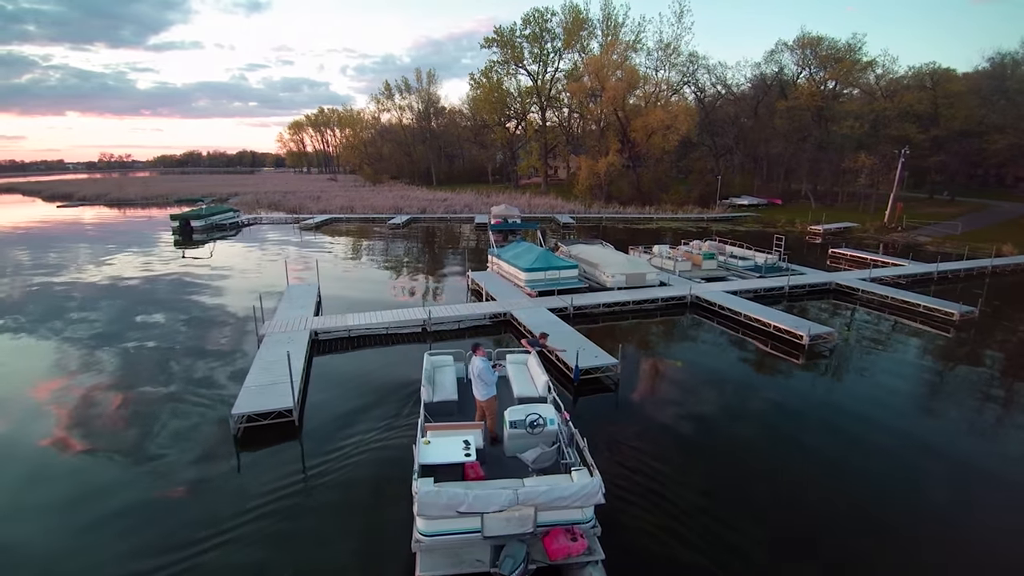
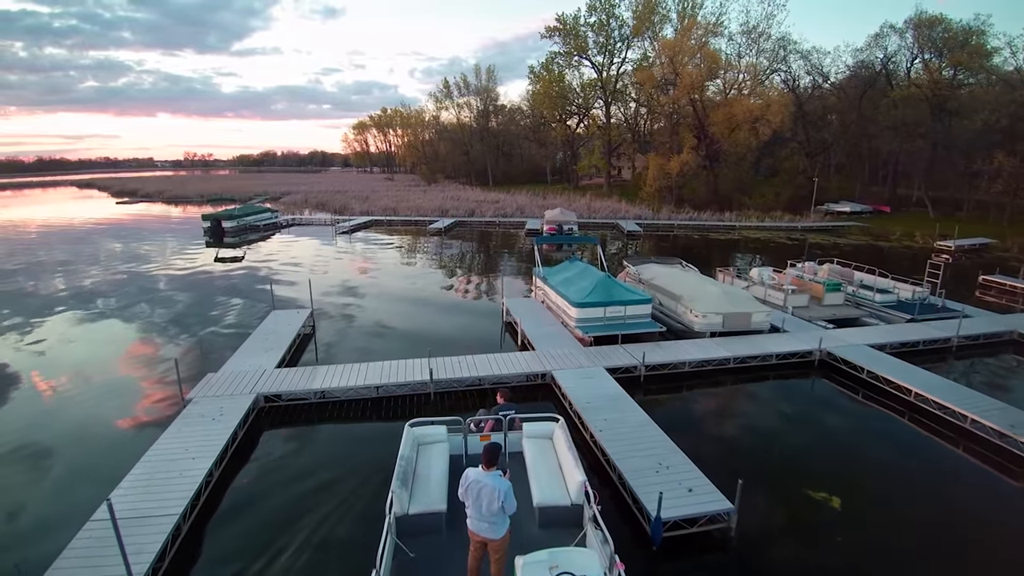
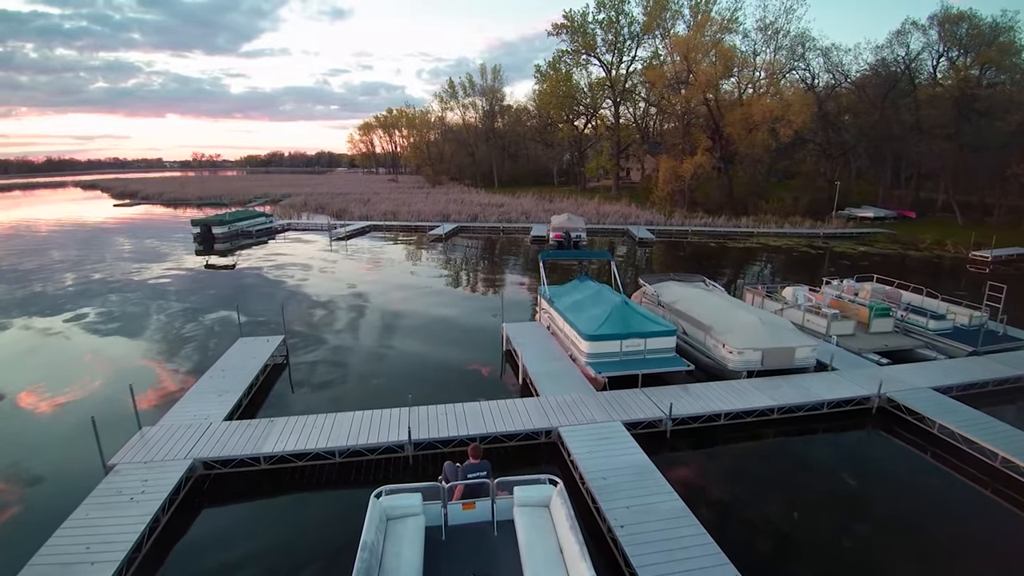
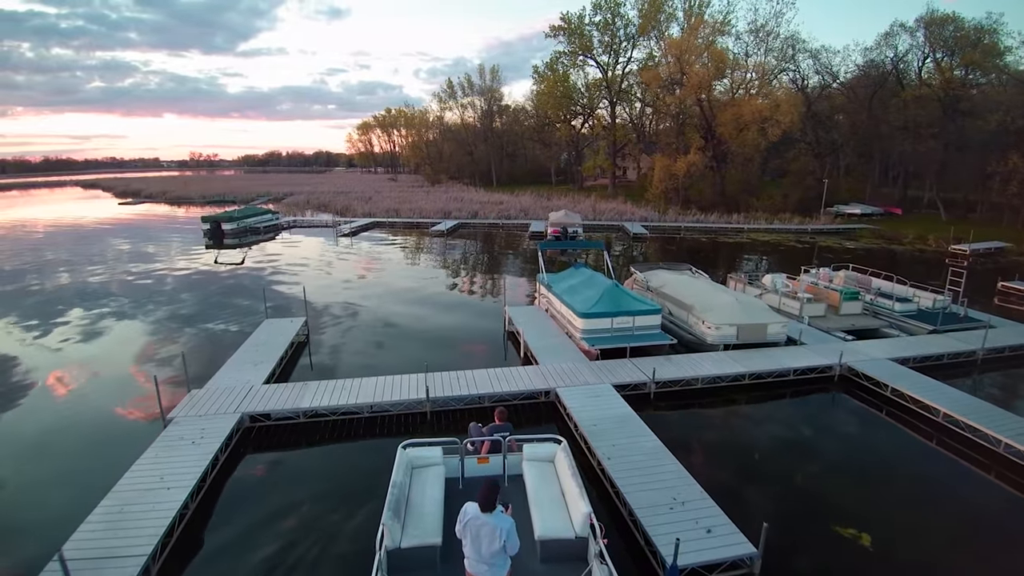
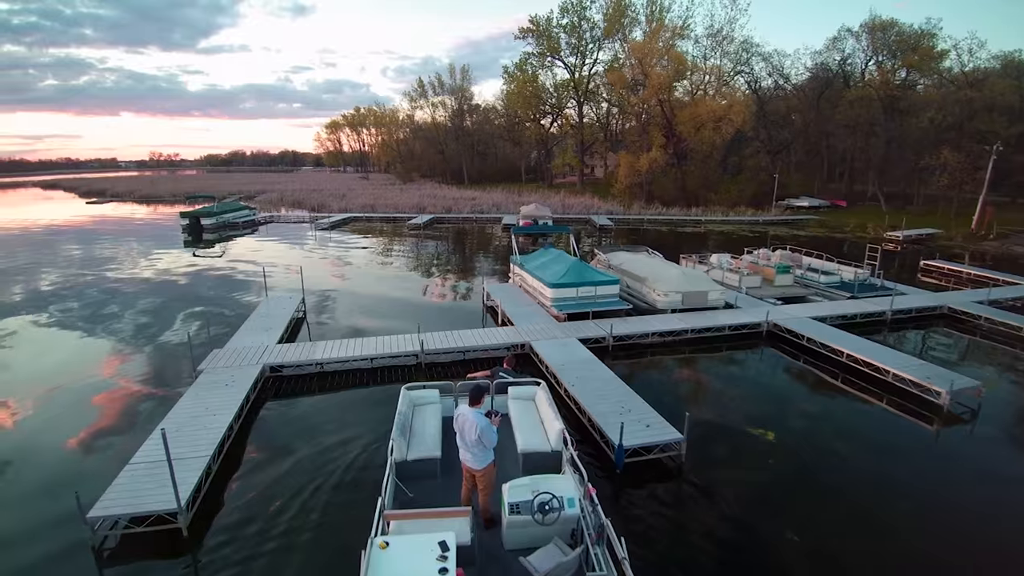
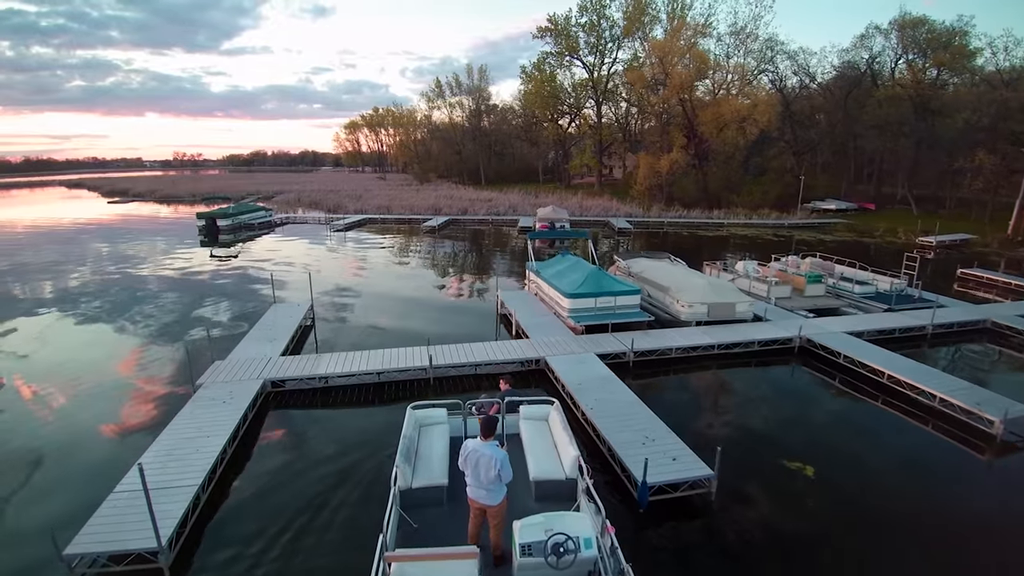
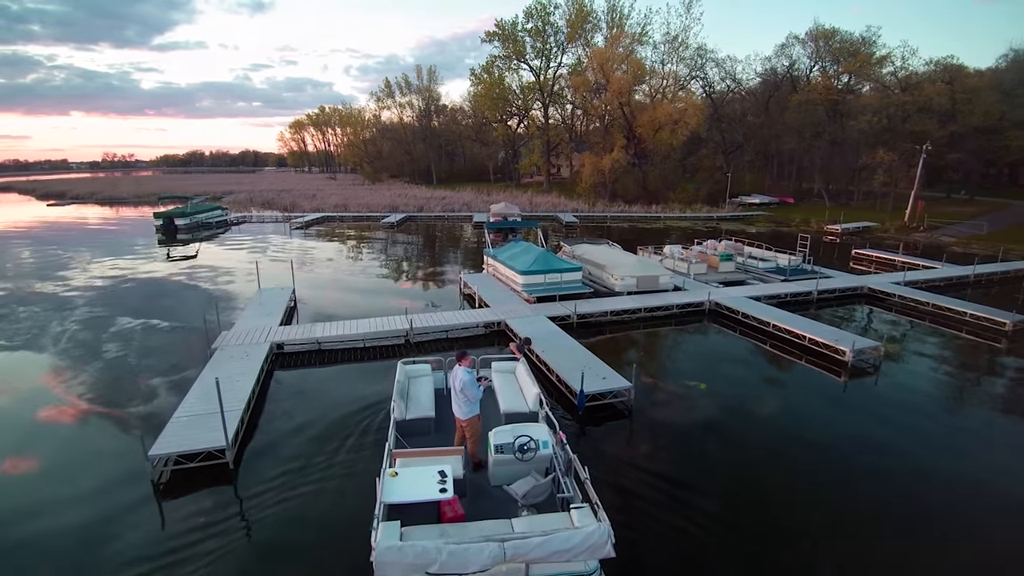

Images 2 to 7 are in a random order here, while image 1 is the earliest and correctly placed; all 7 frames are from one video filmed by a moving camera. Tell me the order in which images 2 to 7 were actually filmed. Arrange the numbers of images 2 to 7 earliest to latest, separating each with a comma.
7, 5, 6, 2, 4, 3
